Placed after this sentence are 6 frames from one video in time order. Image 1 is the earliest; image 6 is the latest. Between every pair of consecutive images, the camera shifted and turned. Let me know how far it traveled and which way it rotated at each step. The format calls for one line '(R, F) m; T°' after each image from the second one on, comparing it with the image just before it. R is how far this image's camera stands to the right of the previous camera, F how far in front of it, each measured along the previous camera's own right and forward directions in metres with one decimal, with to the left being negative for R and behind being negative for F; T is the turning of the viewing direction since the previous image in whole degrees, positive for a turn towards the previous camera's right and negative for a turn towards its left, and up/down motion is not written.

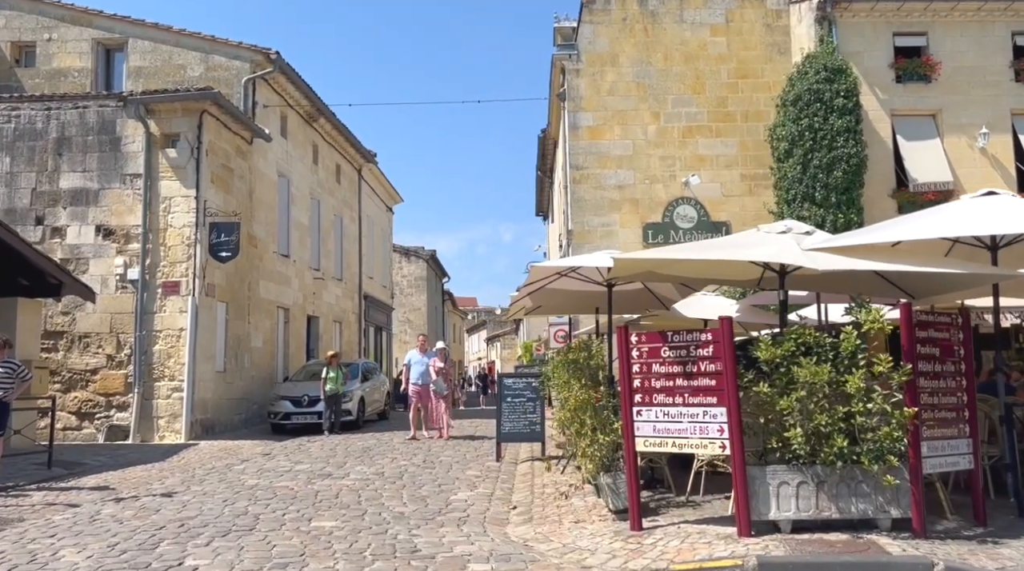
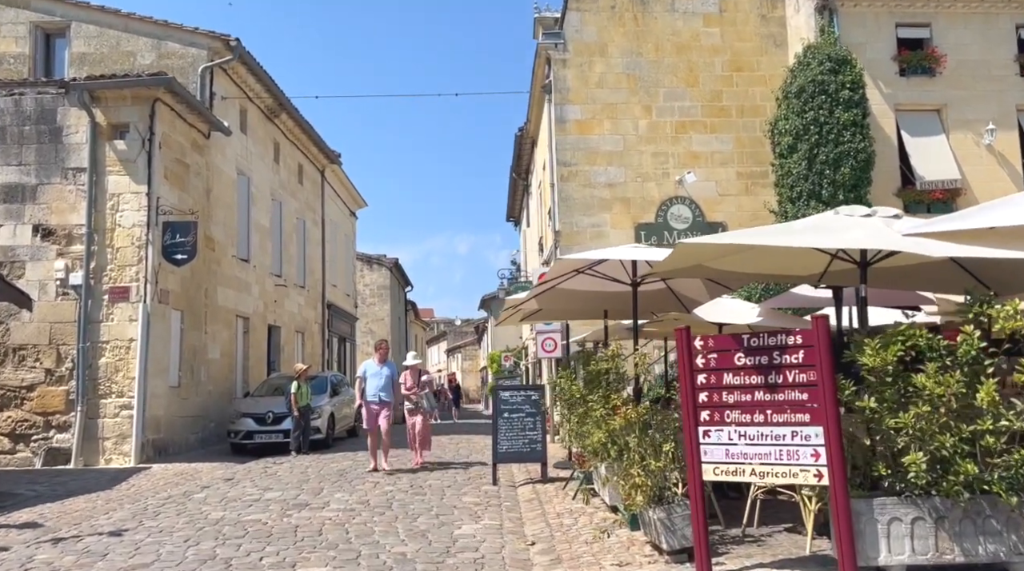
(-0.5, +1.3) m; +3°
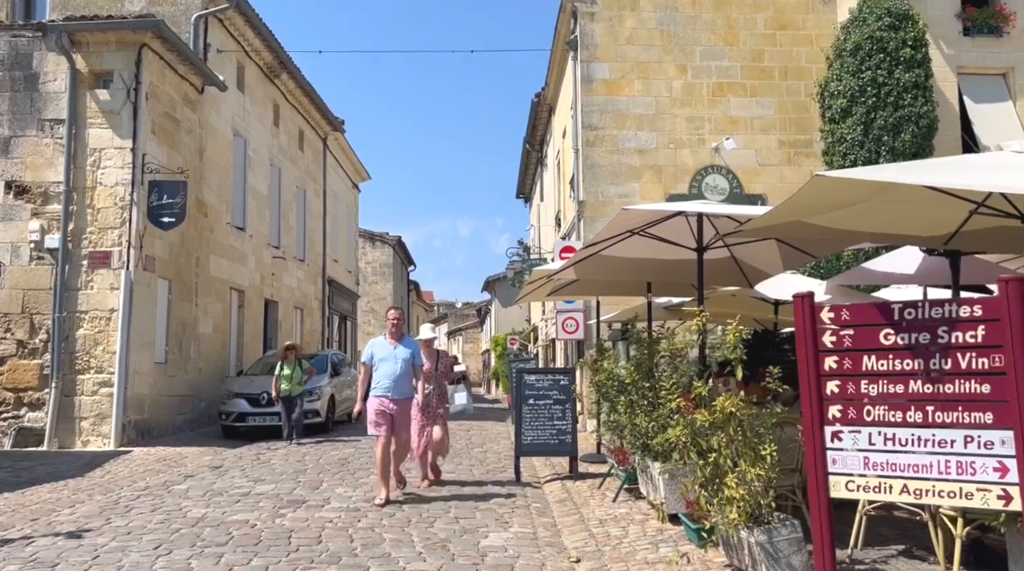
(-0.3, +1.3) m; 0°
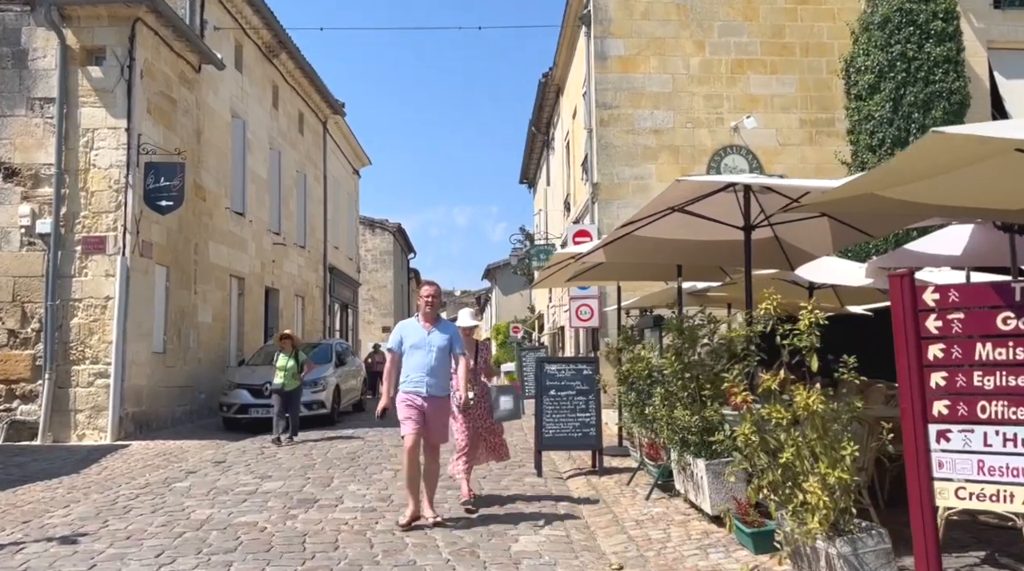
(-0.2, +0.5) m; 0°
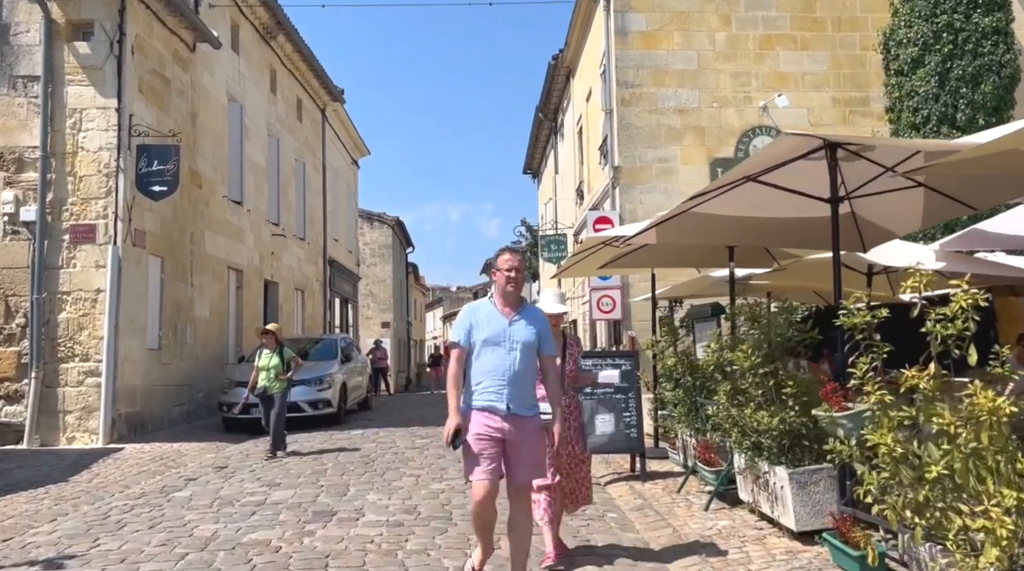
(-0.4, +0.8) m; 0°
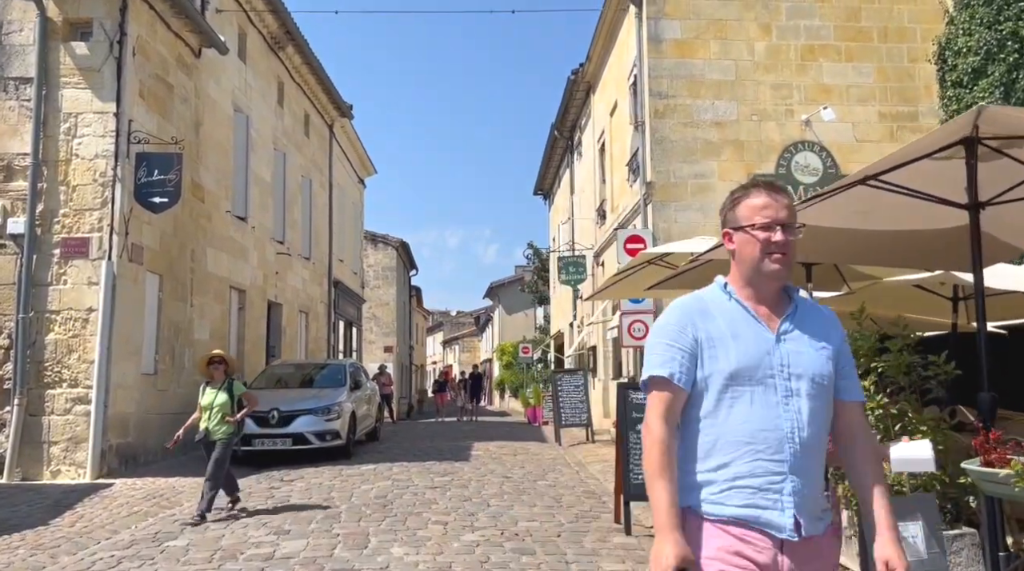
(-0.4, +0.9) m; 0°
